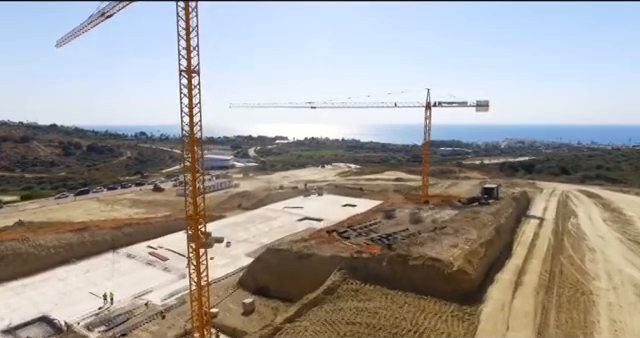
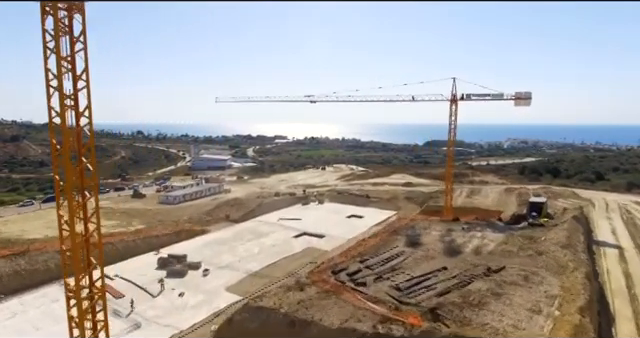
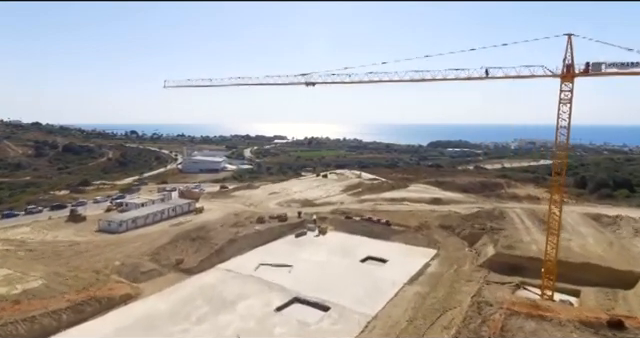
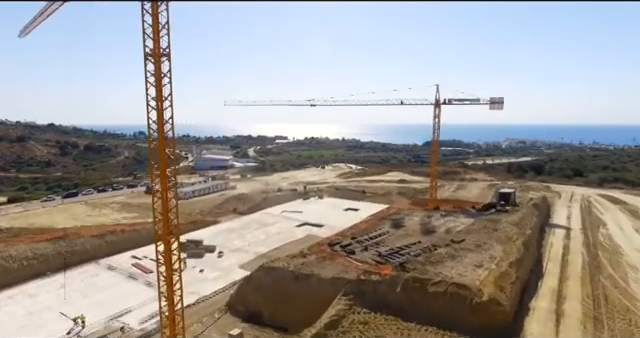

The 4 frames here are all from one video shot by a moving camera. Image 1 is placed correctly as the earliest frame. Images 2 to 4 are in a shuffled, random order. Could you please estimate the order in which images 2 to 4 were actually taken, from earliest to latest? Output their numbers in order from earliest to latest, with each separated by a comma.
4, 2, 3
